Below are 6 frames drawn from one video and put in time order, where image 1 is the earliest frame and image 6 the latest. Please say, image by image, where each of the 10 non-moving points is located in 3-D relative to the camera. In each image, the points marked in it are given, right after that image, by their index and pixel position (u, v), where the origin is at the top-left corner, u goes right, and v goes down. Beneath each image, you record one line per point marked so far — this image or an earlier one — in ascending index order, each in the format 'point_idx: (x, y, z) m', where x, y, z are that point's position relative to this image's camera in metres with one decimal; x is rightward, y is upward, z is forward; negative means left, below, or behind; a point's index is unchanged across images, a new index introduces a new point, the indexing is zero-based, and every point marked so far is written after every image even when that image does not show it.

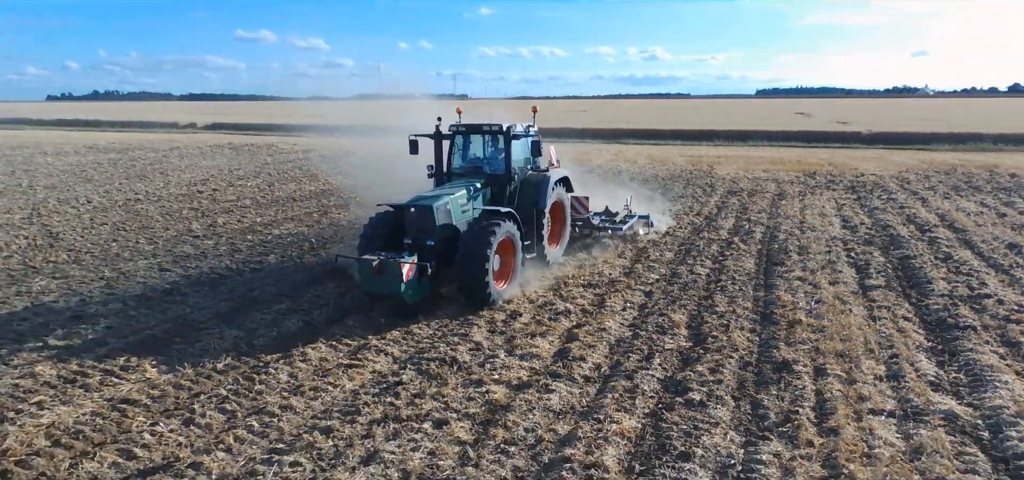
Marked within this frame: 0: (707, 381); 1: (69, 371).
0: (+1.1, -0.8, +3.7) m
1: (-2.6, -0.8, +3.9) m
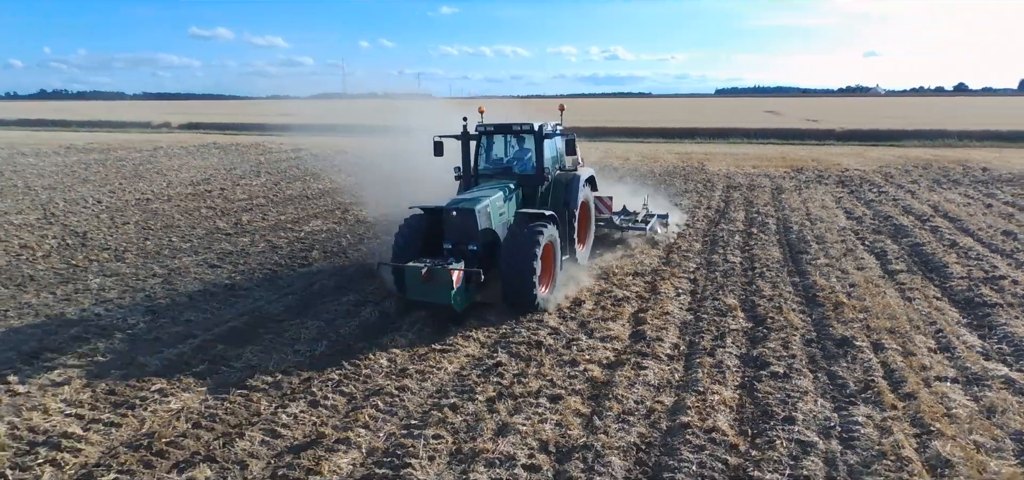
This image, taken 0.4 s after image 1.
0: (+1.6, -0.7, +4.1) m
1: (-2.0, -0.7, +4.0) m
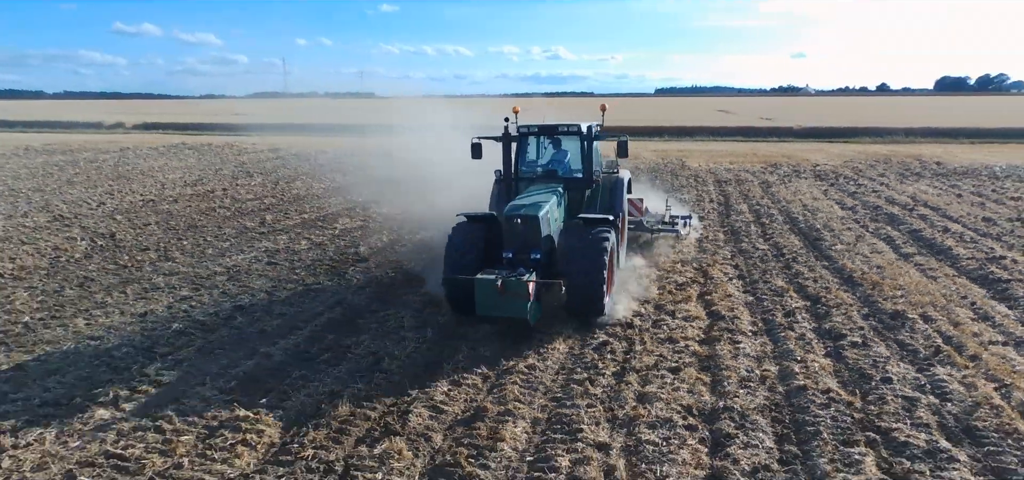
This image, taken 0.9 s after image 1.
0: (+2.3, -0.6, +4.5) m
1: (-1.4, -0.7, +4.2) m
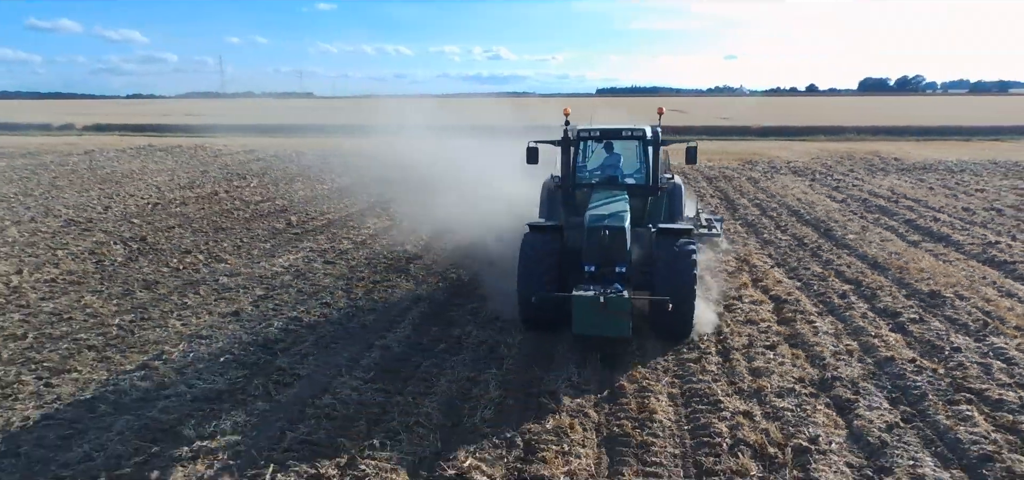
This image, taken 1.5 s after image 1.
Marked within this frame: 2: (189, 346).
0: (+2.9, -0.5, +5.1) m
1: (-0.7, -0.7, +4.4) m
2: (-2.1, -0.7, +4.3) m
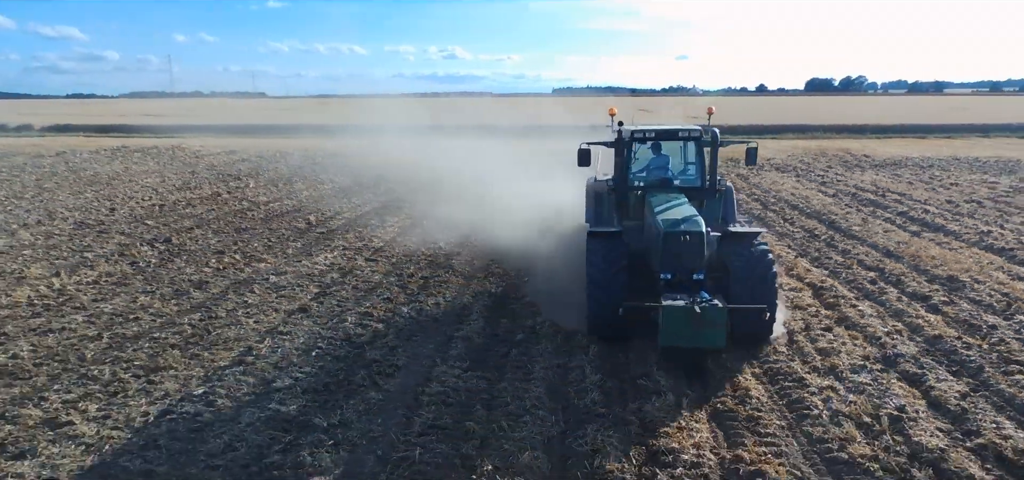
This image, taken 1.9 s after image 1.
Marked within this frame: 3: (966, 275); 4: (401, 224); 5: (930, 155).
0: (+3.4, -0.4, +5.5) m
1: (-0.2, -0.6, +4.5) m
2: (-1.5, -0.7, +4.3) m
3: (+4.0, -0.3, +5.9) m
4: (-1.4, +0.2, +8.1) m
5: (+9.6, +2.0, +15.4) m
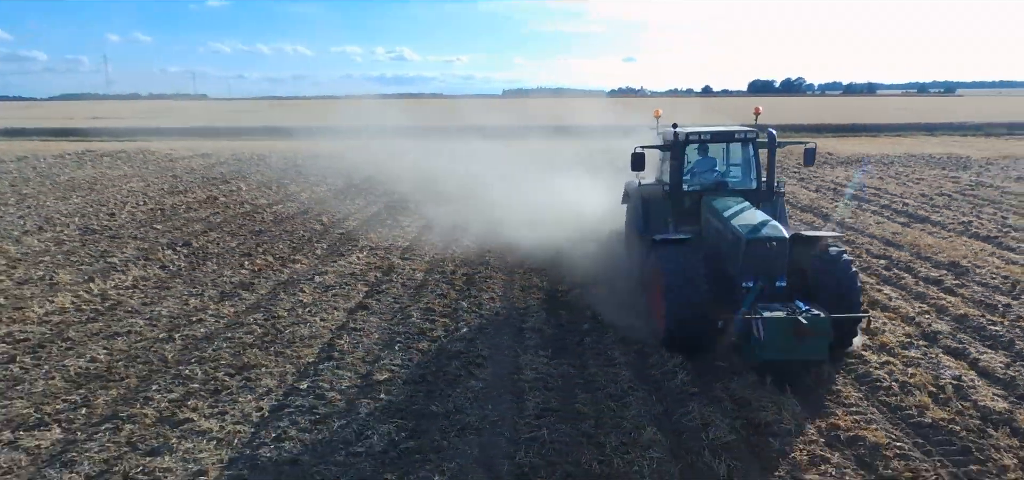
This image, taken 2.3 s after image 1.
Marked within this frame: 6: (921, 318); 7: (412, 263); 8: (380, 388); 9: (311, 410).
0: (+3.7, -0.3, +5.9) m
1: (+0.3, -0.6, +4.7) m
2: (-1.1, -0.7, +4.4) m
3: (+4.3, -0.2, +6.4) m
4: (-1.2, +0.2, +8.2) m
5: (+9.1, +2.1, +16.3) m
6: (+2.9, -0.6, +4.9) m
7: (-1.0, -0.2, +6.4) m
8: (-0.7, -0.8, +3.7) m
9: (-1.0, -0.9, +3.5) m
